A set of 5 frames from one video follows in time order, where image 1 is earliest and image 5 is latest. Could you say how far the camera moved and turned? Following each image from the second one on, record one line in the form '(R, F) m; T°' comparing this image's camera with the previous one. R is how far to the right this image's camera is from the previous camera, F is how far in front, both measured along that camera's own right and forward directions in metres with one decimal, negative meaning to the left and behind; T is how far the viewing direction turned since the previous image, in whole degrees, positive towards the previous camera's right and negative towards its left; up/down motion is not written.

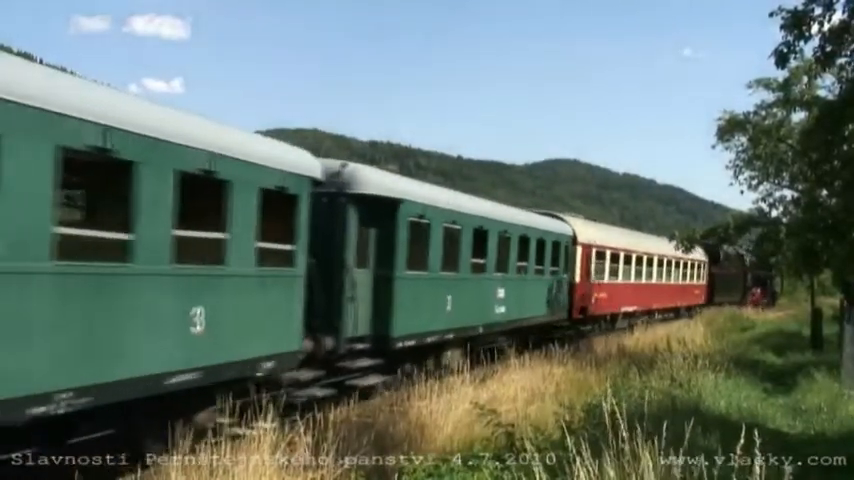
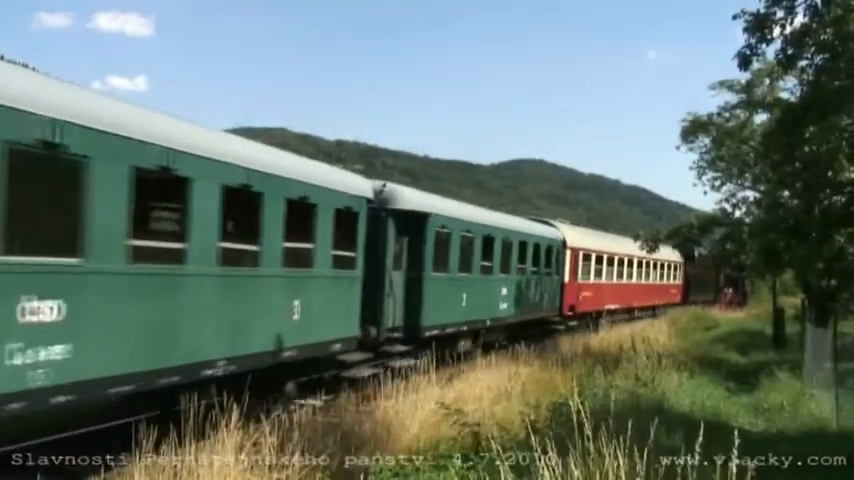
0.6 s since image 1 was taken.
(+0.1, 0.0) m; +2°
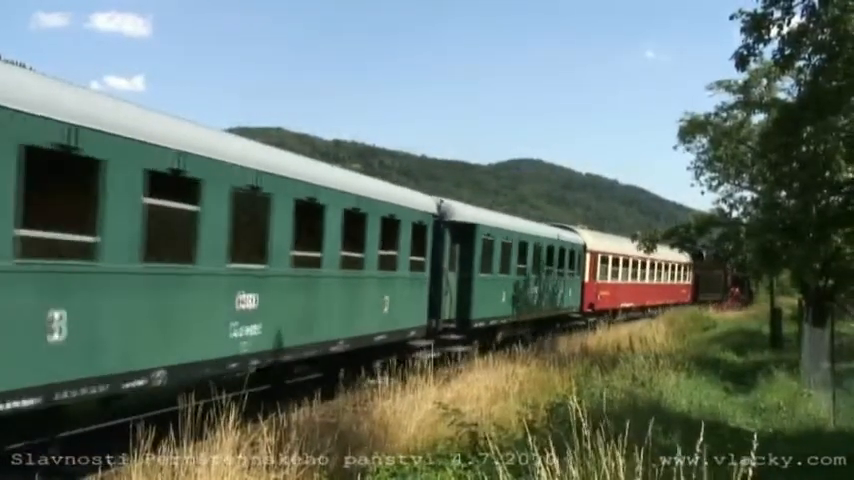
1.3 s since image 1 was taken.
(0.0, 0.0) m; 0°
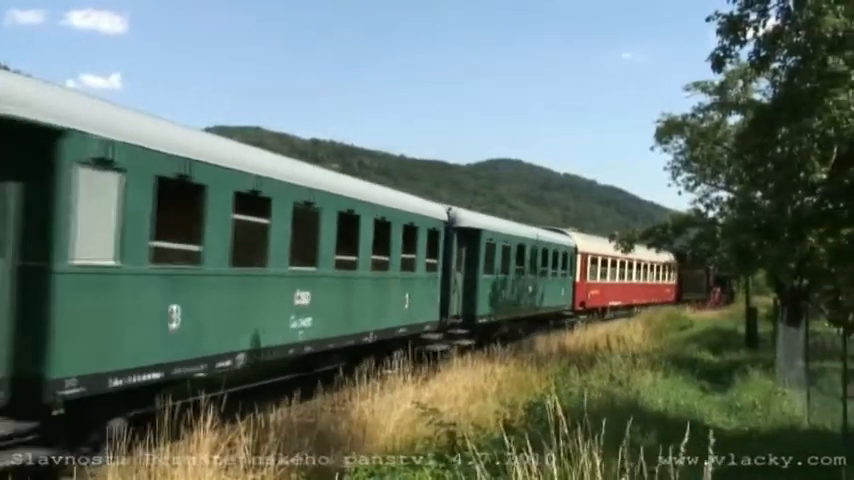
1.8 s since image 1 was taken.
(0.0, 0.0) m; +1°
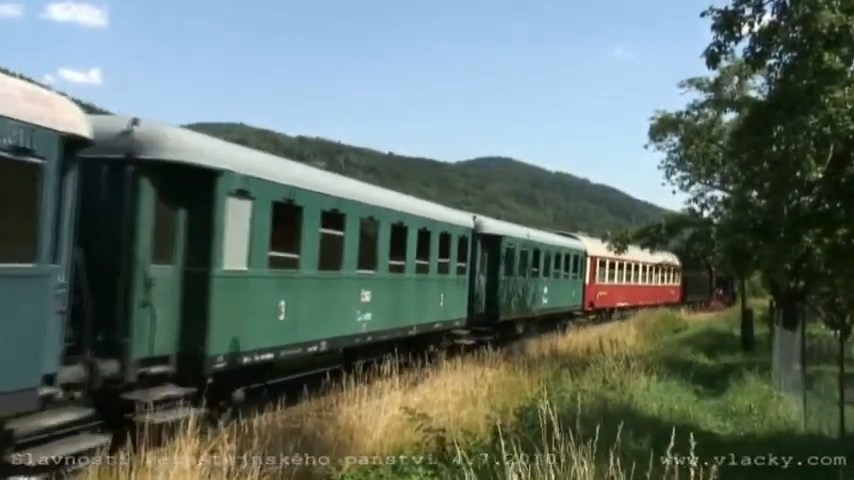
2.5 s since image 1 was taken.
(0.0, +0.3) m; +1°
